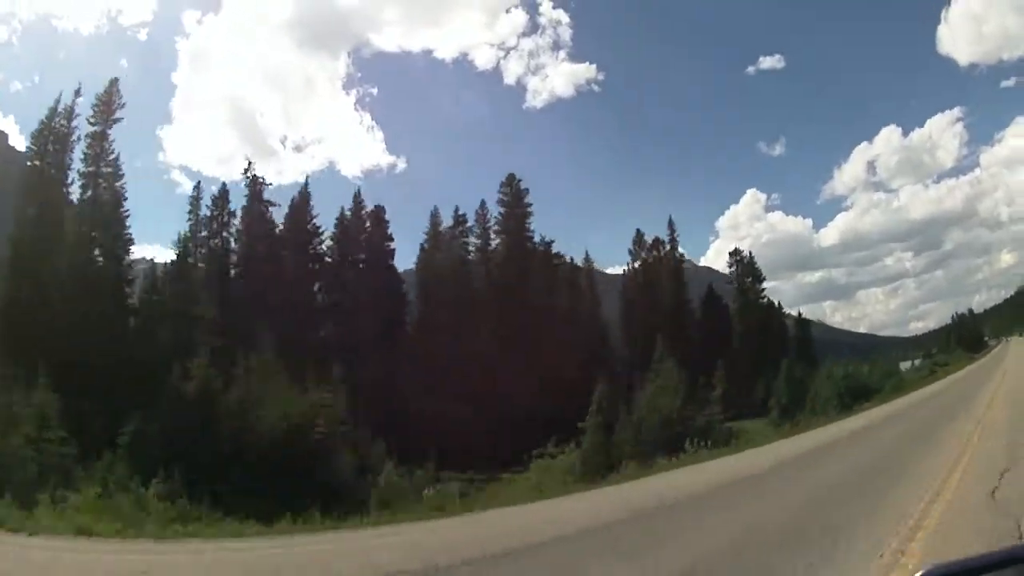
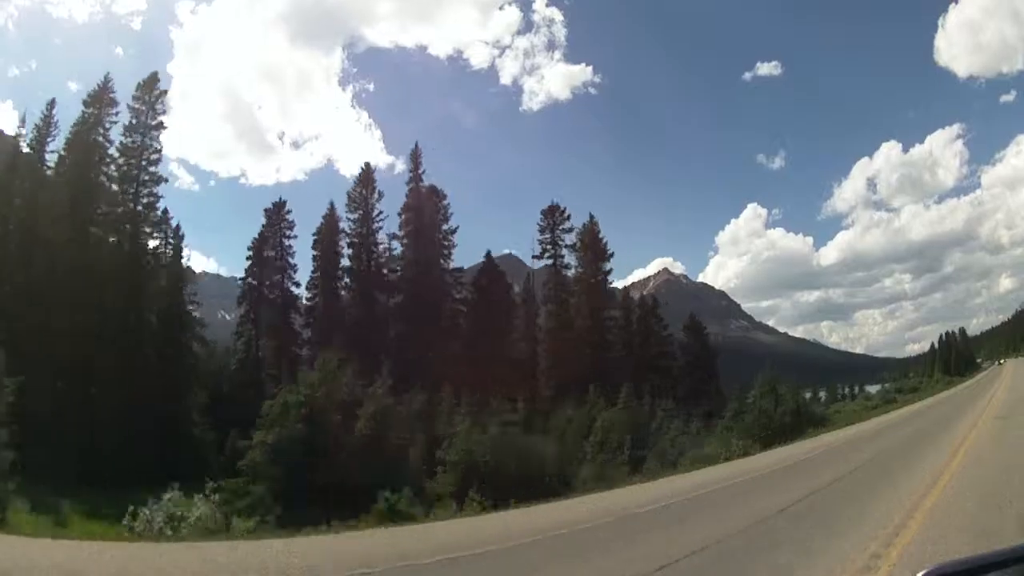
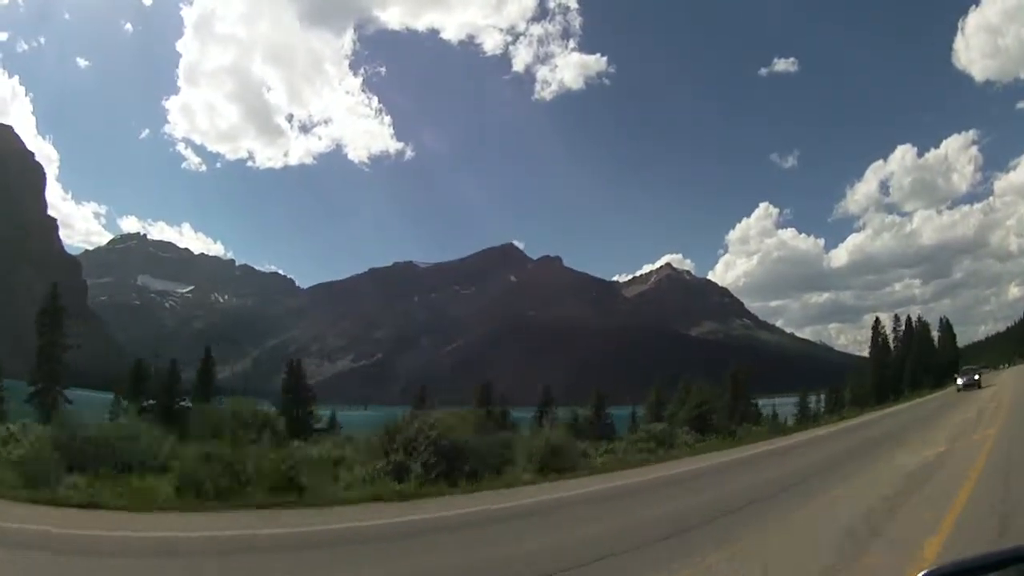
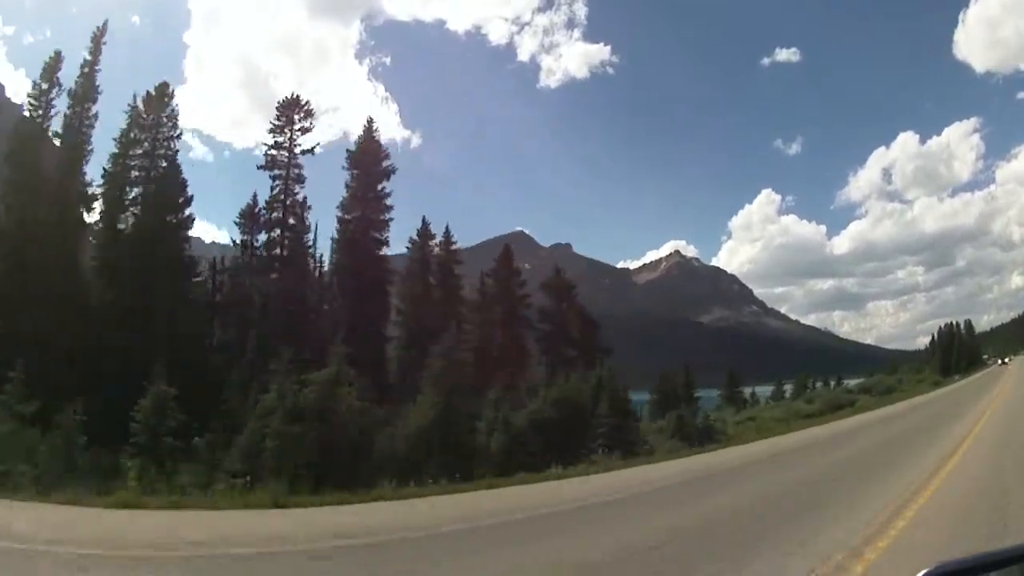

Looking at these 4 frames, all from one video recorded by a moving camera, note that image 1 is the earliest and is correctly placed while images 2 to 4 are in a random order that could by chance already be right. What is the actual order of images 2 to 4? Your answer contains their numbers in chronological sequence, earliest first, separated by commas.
2, 4, 3
